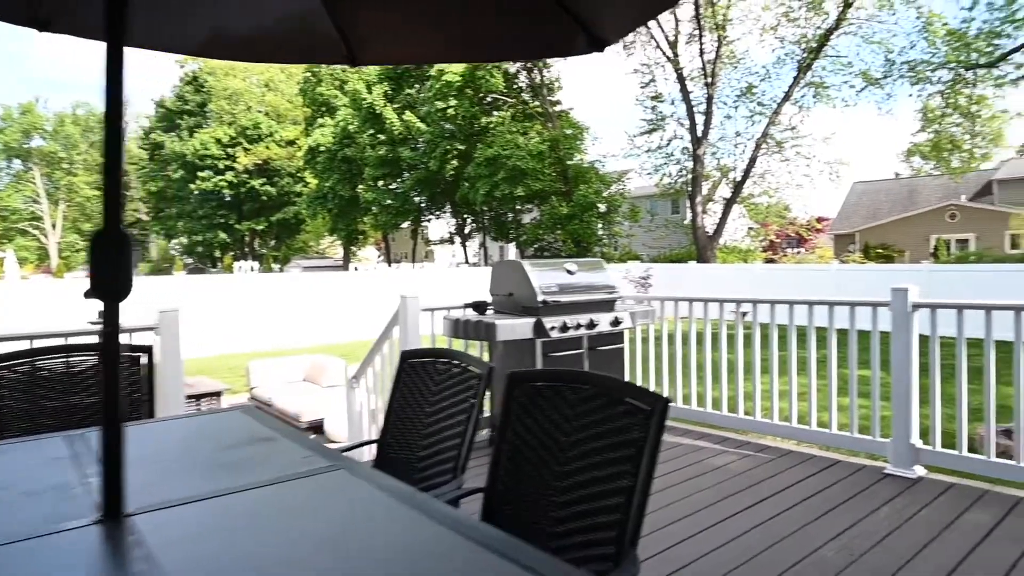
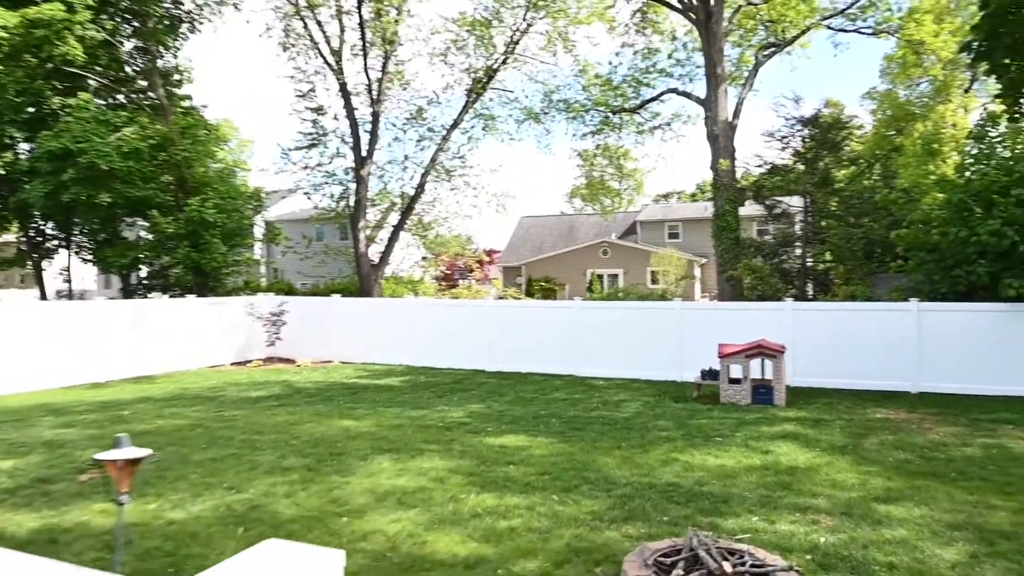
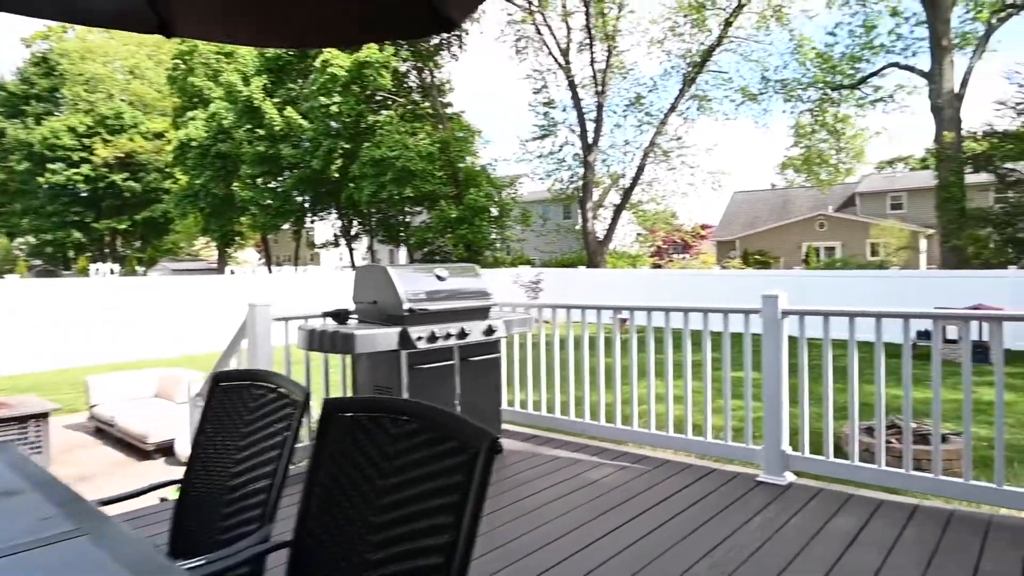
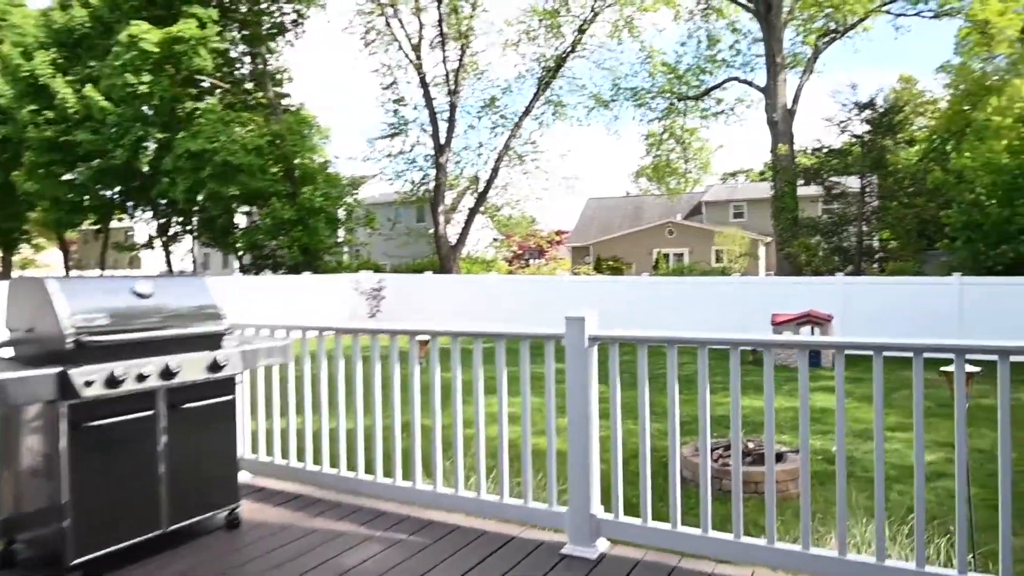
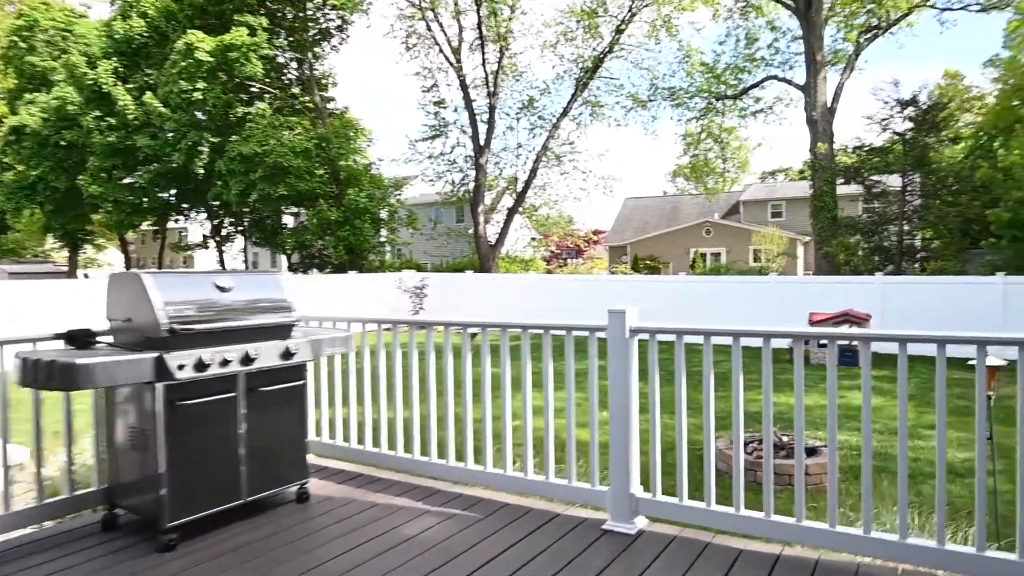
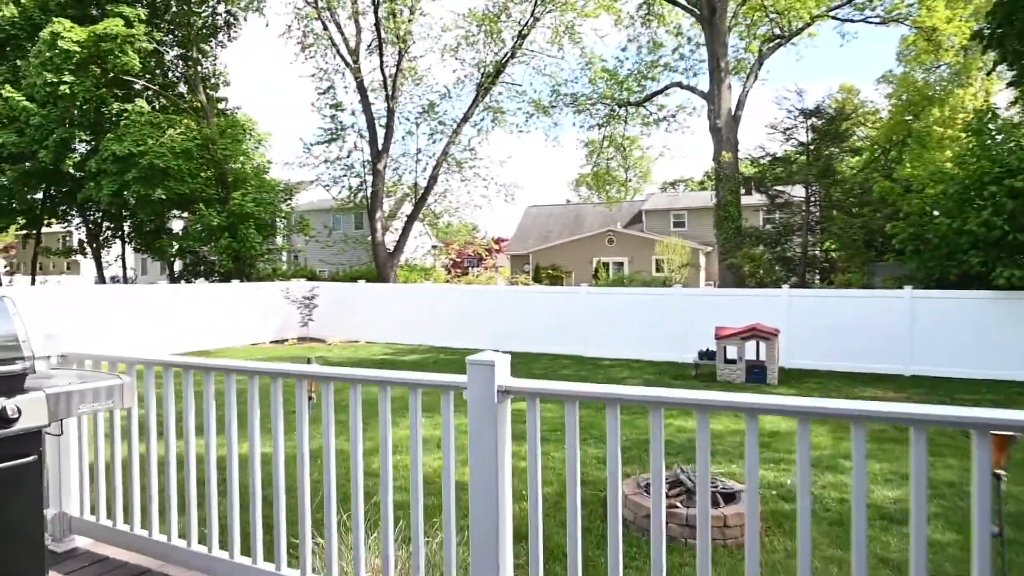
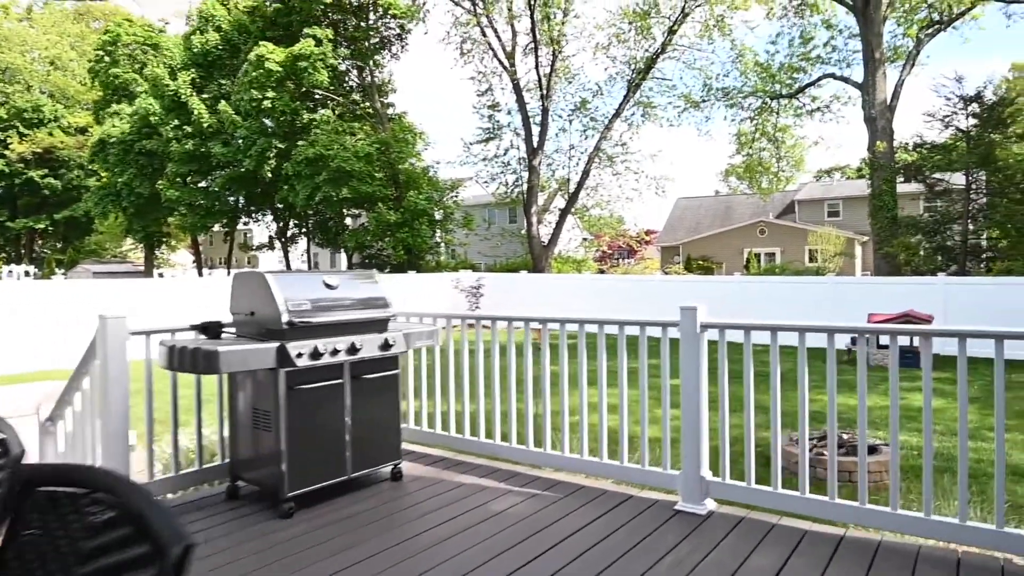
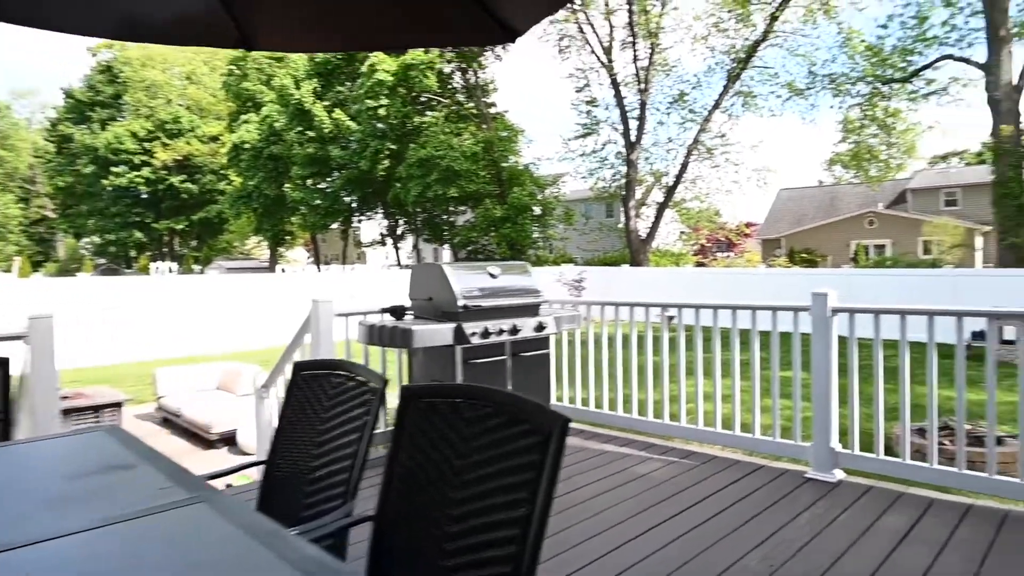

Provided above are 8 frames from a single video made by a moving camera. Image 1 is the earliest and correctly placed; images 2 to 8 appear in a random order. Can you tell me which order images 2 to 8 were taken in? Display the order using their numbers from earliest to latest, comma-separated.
8, 3, 7, 5, 4, 6, 2
